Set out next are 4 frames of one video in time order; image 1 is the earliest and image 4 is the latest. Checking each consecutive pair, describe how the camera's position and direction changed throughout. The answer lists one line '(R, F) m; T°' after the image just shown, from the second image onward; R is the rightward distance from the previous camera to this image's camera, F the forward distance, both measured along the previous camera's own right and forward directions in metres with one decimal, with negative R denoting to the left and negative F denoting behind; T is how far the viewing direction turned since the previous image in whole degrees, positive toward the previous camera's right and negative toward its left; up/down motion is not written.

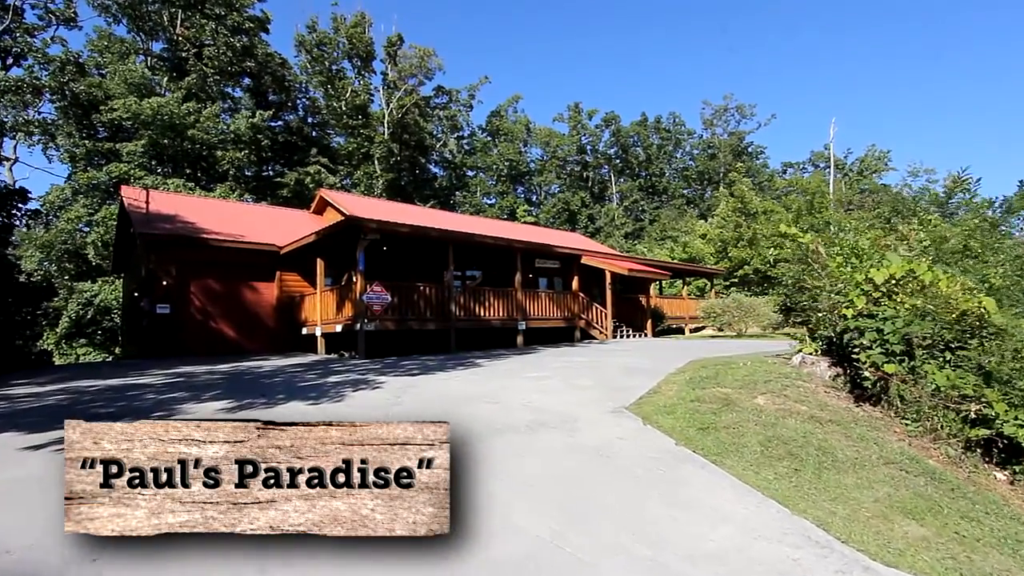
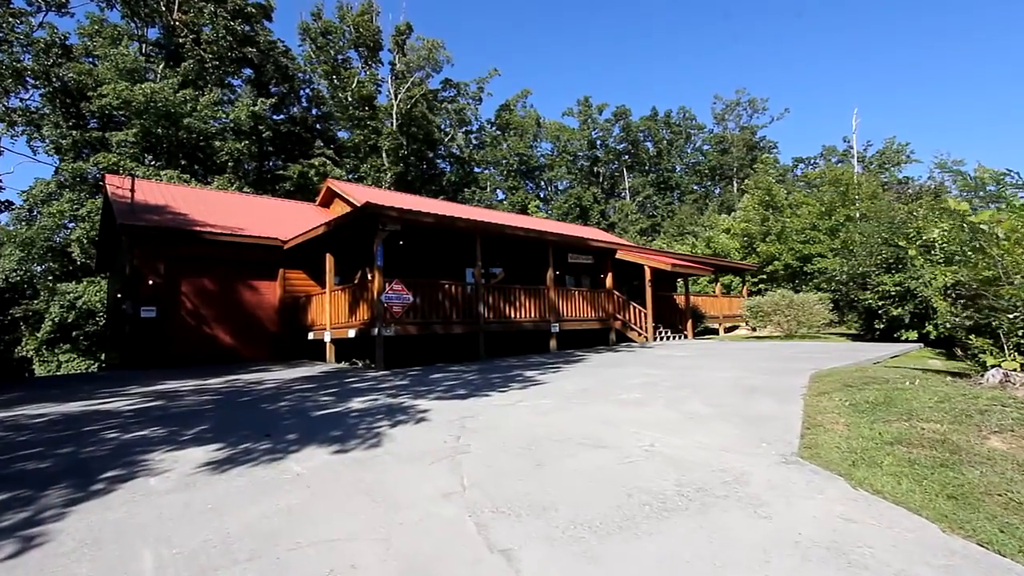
(-2.5, +1.8) m; 0°
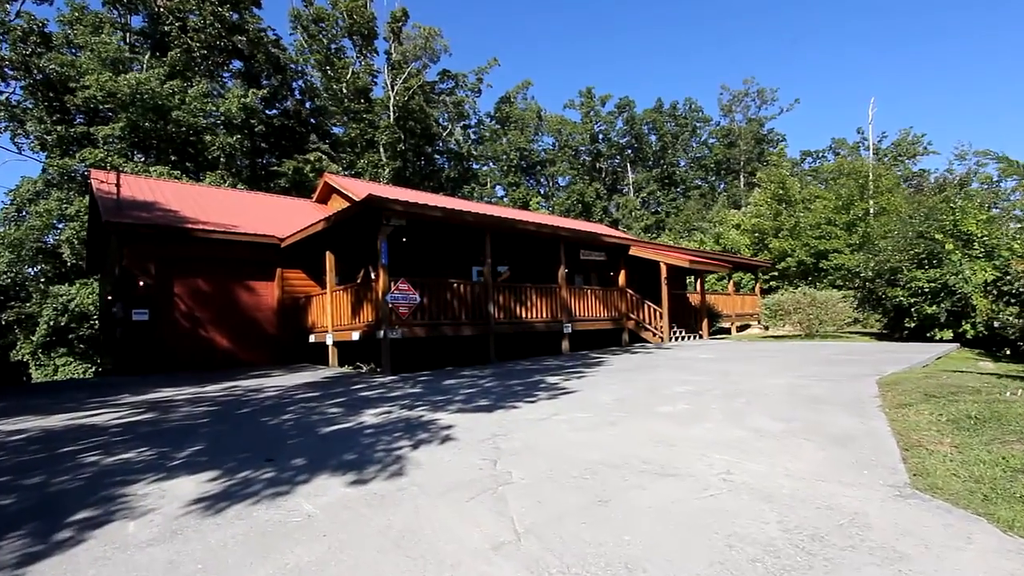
(-0.9, +0.8) m; 0°
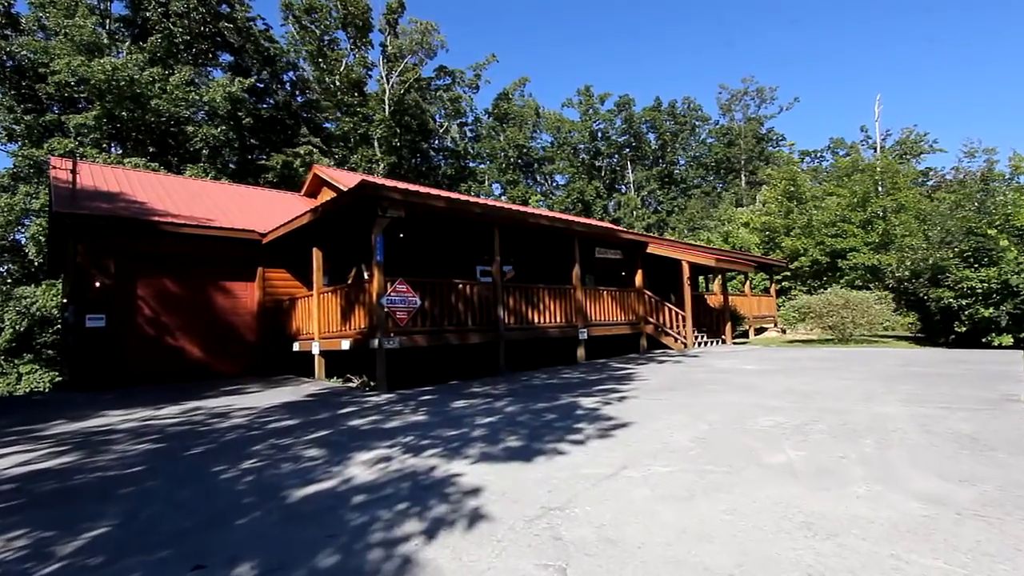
(-1.0, +1.5) m; +1°
